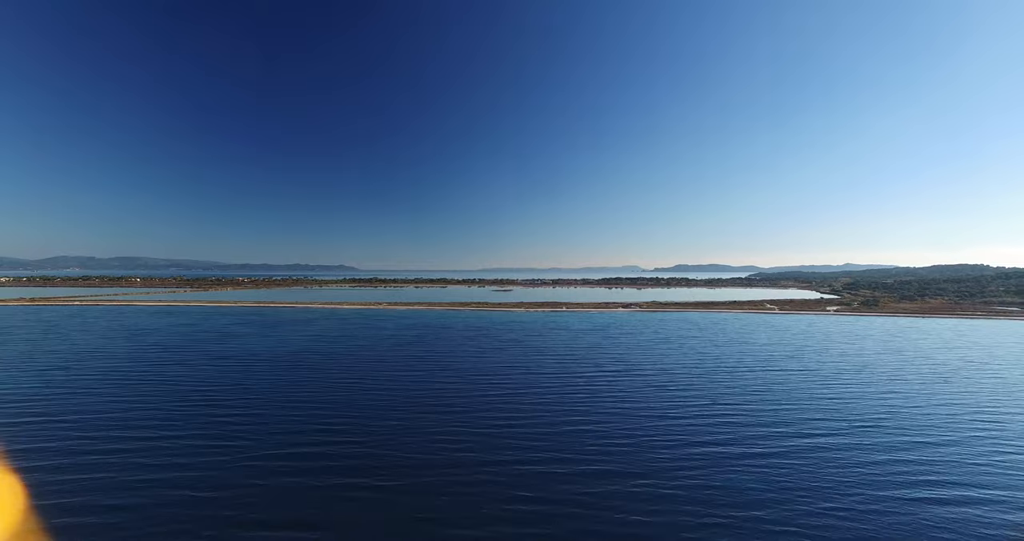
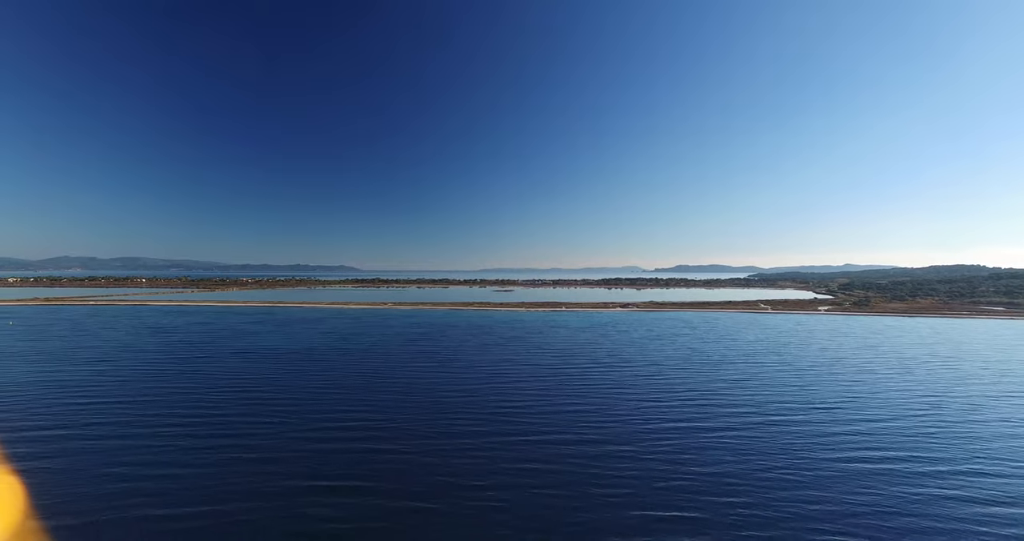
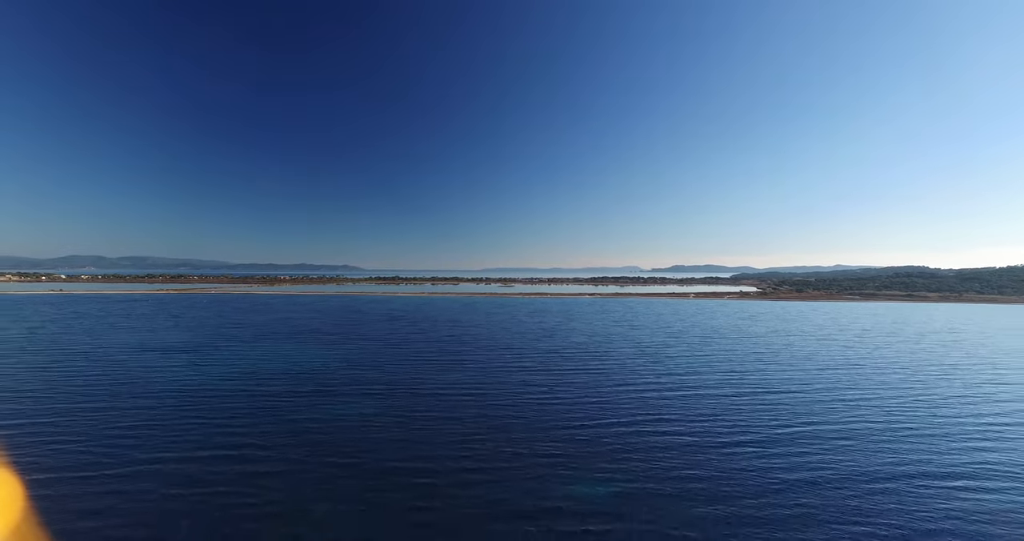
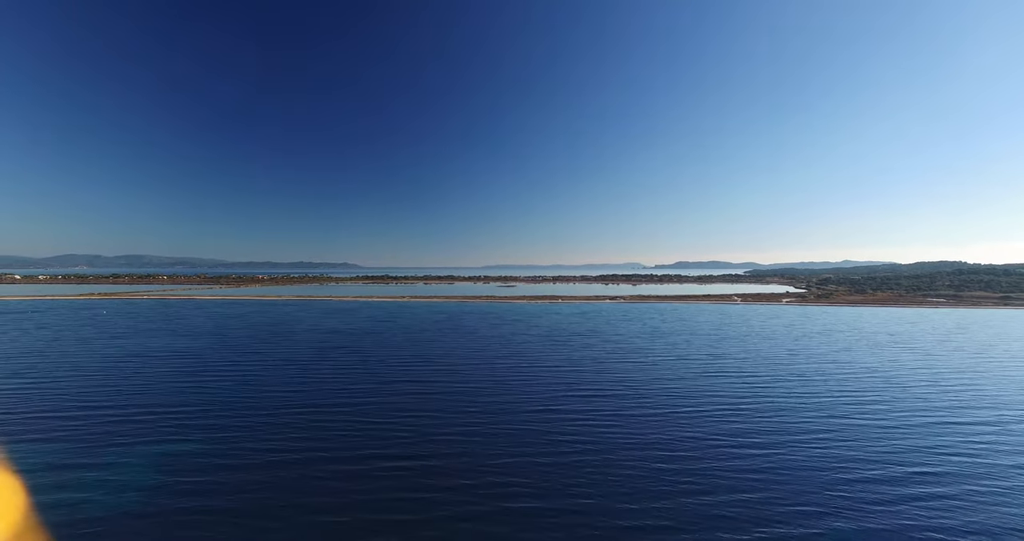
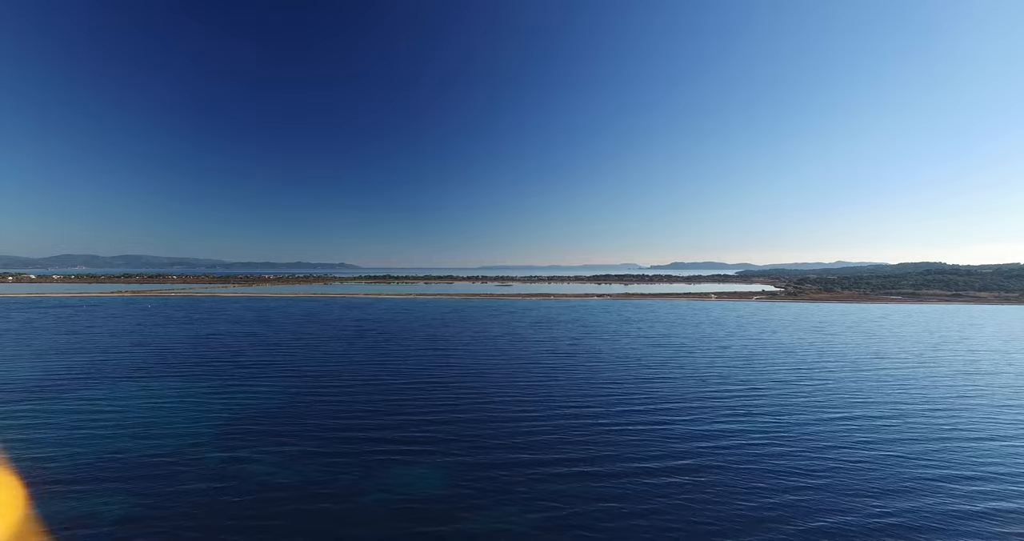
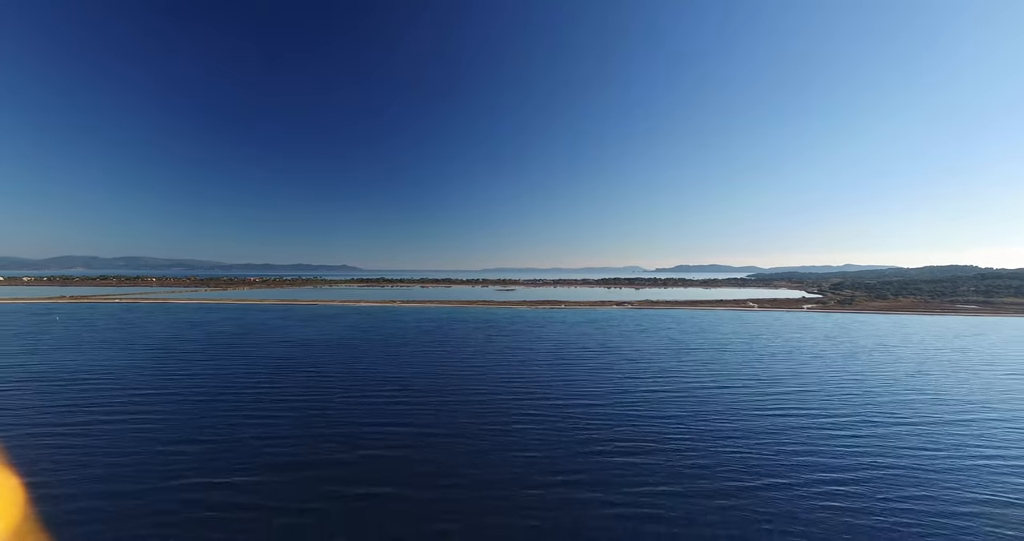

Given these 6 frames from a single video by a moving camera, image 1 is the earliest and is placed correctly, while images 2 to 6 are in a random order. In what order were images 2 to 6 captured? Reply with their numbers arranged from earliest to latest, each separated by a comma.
2, 6, 4, 5, 3
